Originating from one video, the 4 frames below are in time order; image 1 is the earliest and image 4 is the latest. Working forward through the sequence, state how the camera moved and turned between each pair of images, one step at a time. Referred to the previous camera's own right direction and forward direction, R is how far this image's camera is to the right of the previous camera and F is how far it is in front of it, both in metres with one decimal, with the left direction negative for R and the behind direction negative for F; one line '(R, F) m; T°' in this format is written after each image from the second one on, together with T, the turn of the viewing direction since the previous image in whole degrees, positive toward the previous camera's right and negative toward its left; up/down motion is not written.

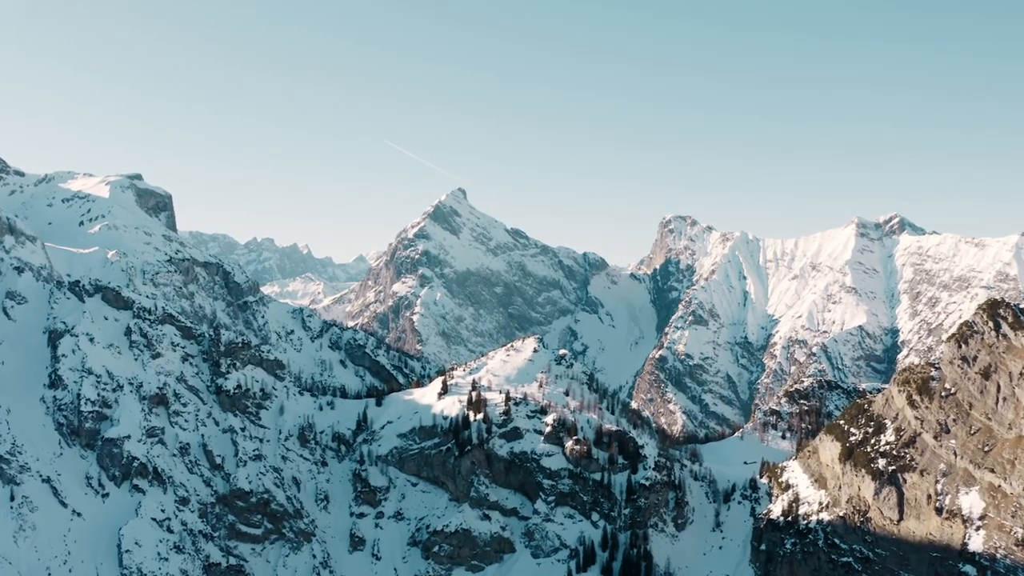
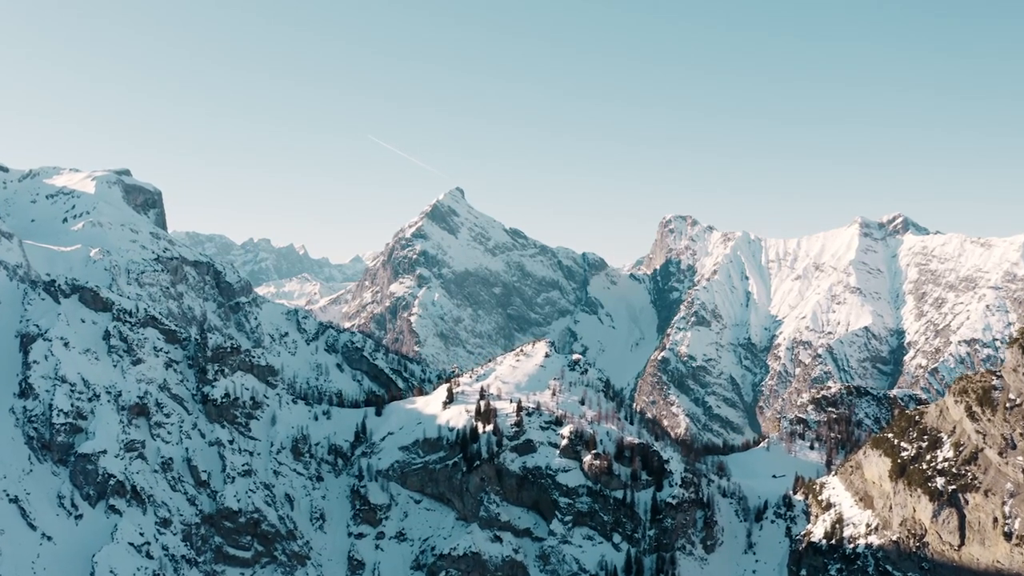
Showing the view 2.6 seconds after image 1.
(-4.2, +19.9) m; 0°
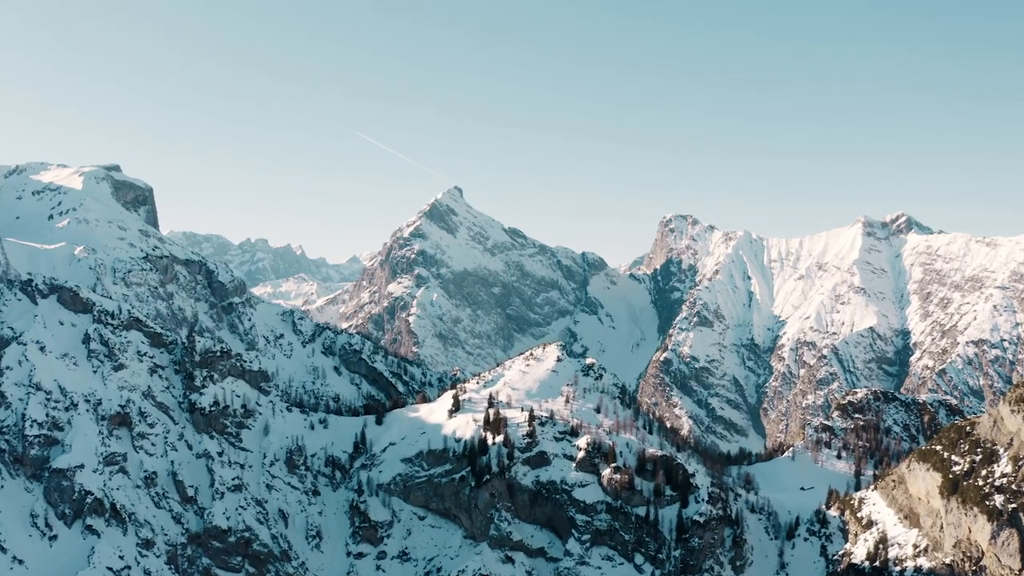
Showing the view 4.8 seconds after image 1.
(-3.5, +16.5) m; 0°
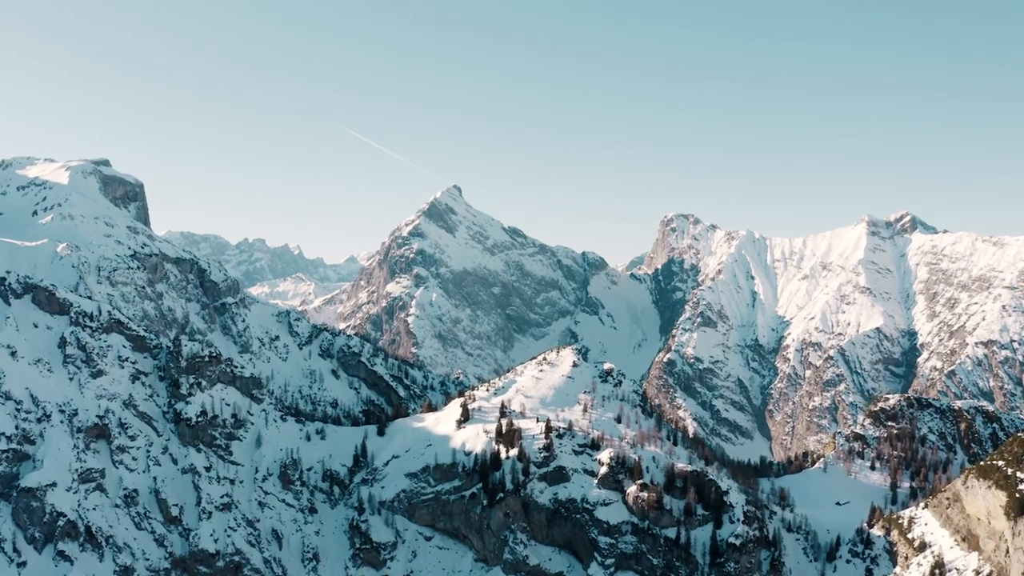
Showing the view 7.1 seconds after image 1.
(-3.8, +17.7) m; 0°
